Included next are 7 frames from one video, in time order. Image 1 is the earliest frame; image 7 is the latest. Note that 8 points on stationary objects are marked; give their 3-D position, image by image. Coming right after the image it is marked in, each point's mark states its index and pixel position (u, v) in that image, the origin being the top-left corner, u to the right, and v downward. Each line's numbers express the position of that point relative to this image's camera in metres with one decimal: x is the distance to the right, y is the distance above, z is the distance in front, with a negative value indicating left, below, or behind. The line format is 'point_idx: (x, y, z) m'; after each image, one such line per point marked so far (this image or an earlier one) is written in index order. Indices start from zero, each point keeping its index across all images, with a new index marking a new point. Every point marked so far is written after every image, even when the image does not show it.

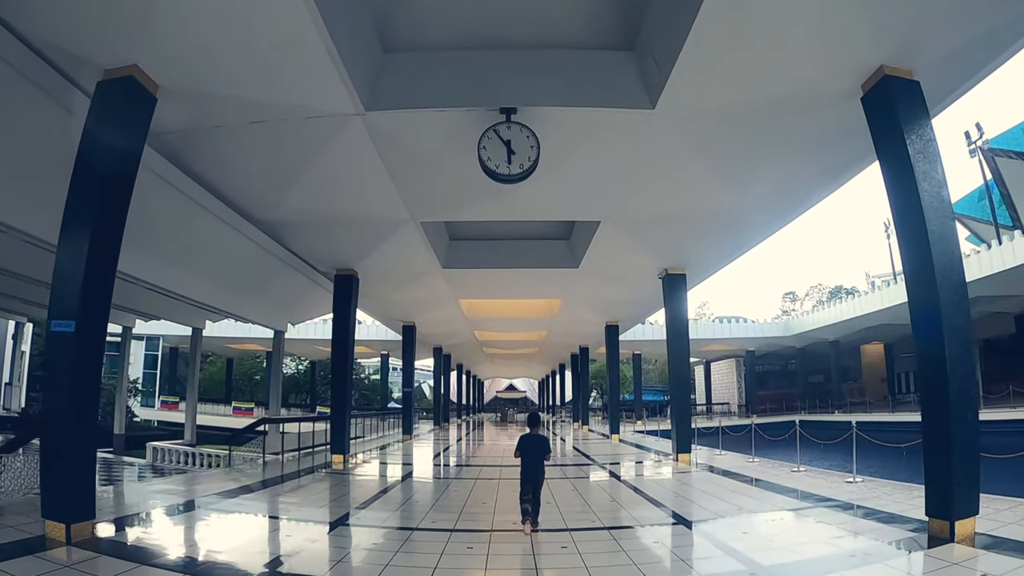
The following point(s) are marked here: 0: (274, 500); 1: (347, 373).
0: (-4.4, -3.9, +11.4) m
1: (-4.0, -2.0, +14.3) m
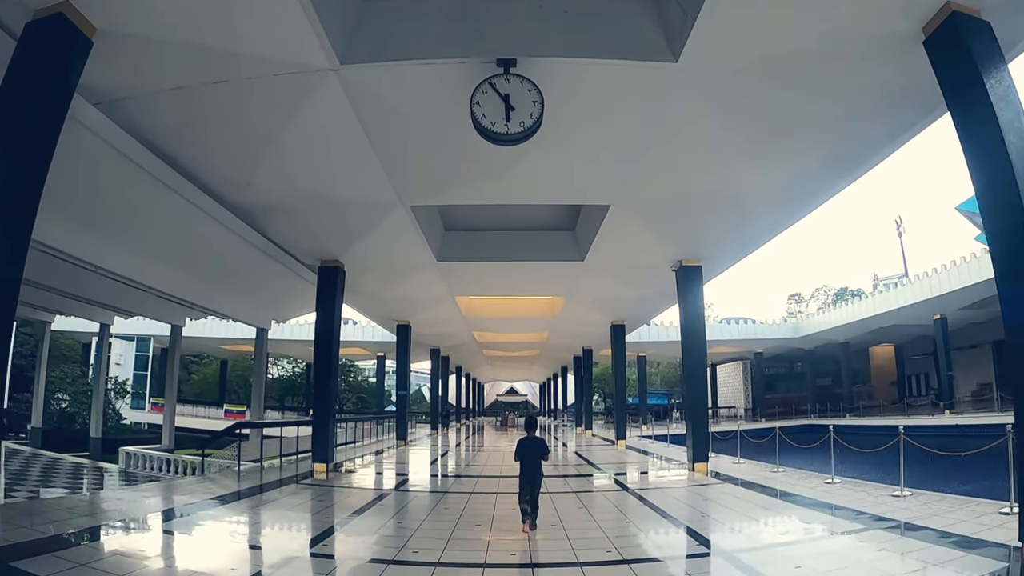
0: (-4.4, -3.7, +10.3) m
1: (-4.0, -1.8, +13.2) m
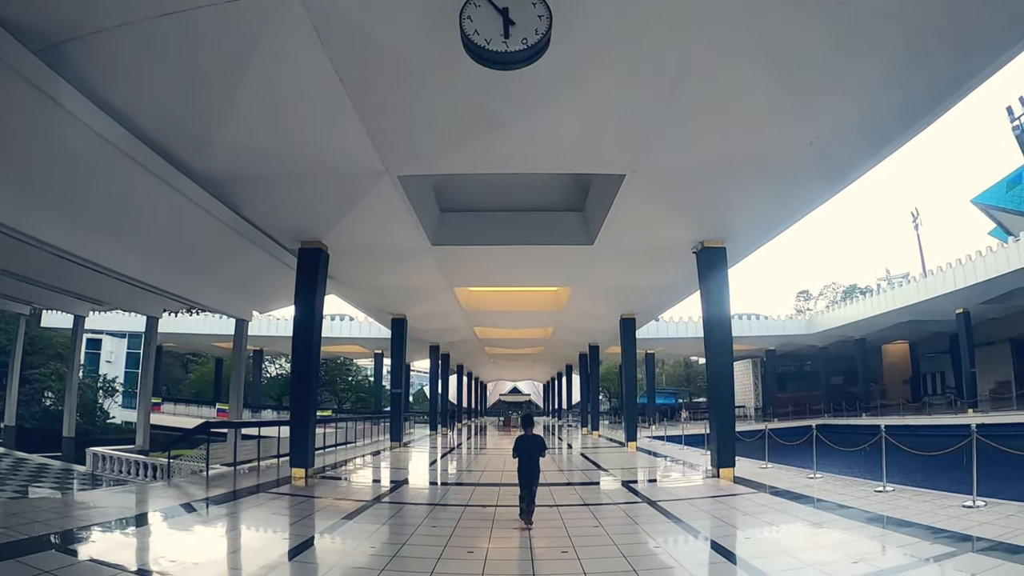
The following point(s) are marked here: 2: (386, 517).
0: (-4.4, -3.4, +9.0) m
1: (-4.0, -1.5, +11.9) m
2: (-2.0, -3.6, +9.6) m
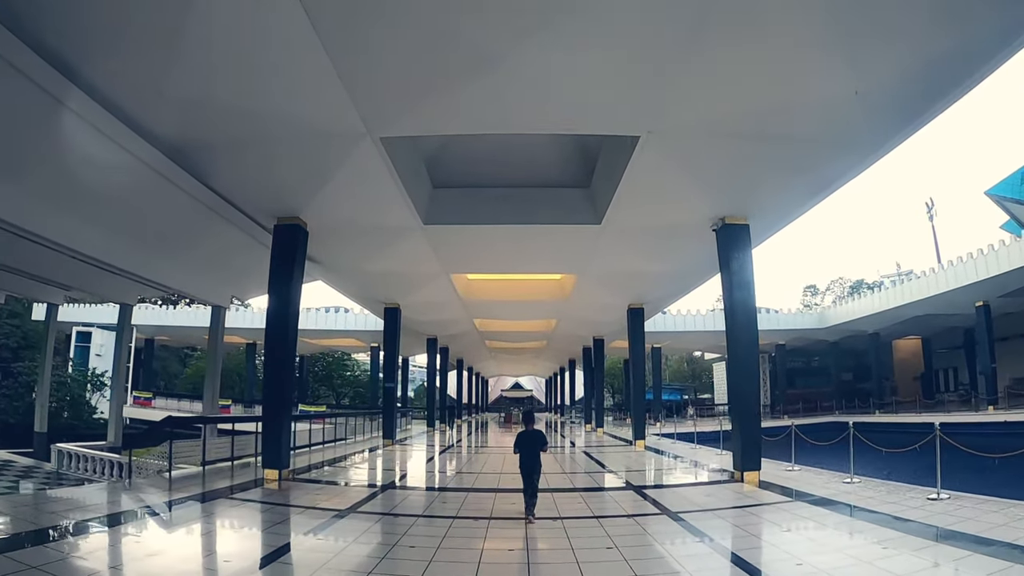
0: (-4.4, -3.1, +7.9) m
1: (-4.0, -1.2, +10.8) m
2: (-2.0, -3.3, +8.5) m
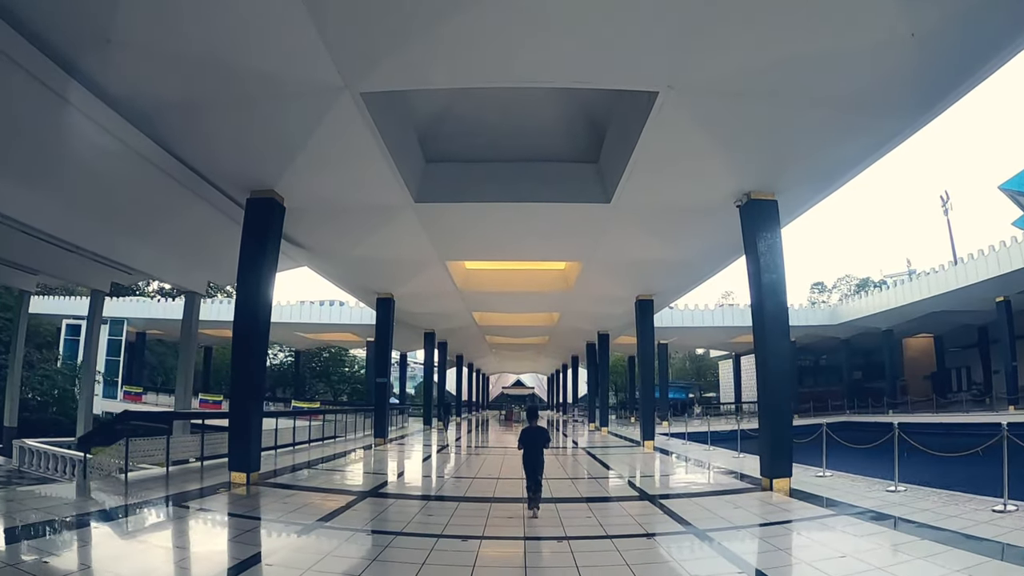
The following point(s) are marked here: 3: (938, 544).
0: (-4.5, -2.8, +6.9) m
1: (-4.0, -0.9, +9.7) m
2: (-2.1, -3.0, +7.4) m
3: (+4.2, -2.5, +5.8) m
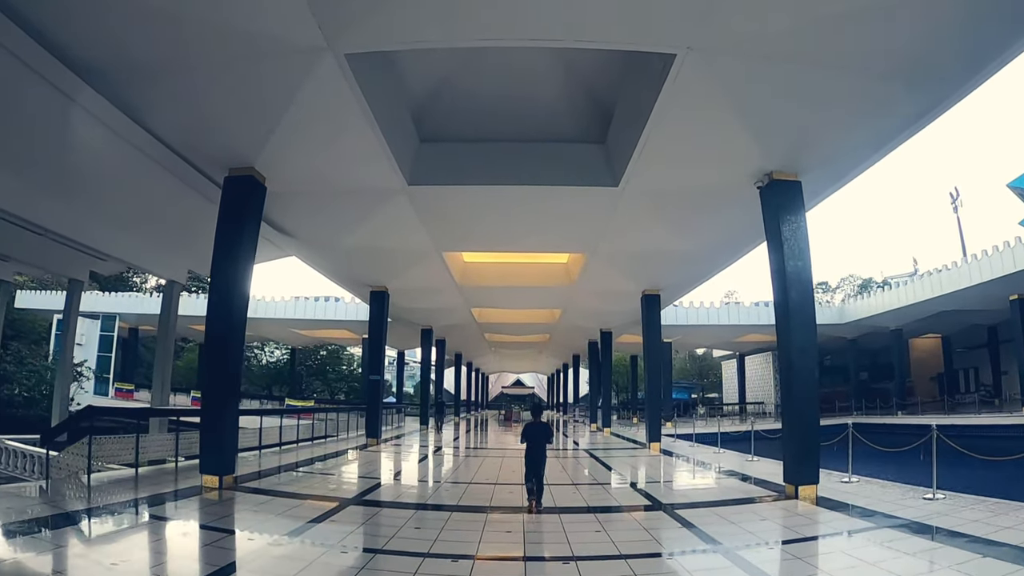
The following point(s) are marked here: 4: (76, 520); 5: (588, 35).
0: (-4.5, -2.6, +6.1) m
1: (-4.0, -0.7, +9.0) m
2: (-2.1, -2.8, +6.7) m
3: (+4.1, -2.3, +5.1) m
4: (-5.1, -2.7, +7.0) m
5: (+0.8, +2.7, +6.5) m
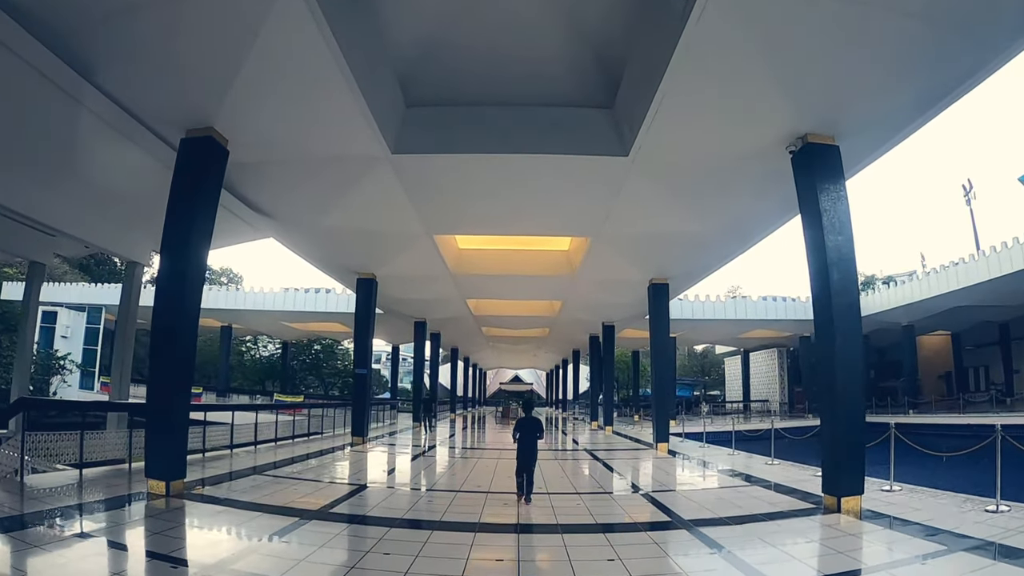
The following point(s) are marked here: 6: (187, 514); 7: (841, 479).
0: (-4.5, -2.4, +5.1) m
1: (-4.1, -0.4, +7.9) m
2: (-2.2, -2.6, +5.7) m
3: (+4.1, -2.1, +4.0) m
4: (-5.2, -2.4, +5.9) m
5: (+0.8, +3.0, +5.5) m
6: (-3.6, -2.6, +6.7) m
7: (+3.9, -2.3, +7.1) m
